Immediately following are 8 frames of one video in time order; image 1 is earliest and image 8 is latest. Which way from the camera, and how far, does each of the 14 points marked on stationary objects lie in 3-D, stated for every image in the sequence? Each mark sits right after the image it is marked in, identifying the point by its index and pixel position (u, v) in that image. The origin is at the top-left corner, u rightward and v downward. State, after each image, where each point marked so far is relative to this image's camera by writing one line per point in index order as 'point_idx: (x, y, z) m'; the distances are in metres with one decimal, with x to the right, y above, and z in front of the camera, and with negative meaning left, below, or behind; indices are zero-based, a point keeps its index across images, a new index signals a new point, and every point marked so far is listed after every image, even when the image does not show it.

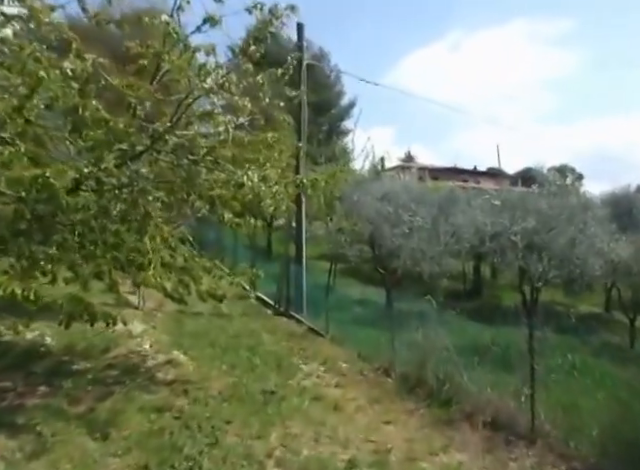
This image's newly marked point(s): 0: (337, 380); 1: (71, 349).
0: (+0.2, -1.9, +8.5) m
1: (-3.7, -1.7, +9.4) m
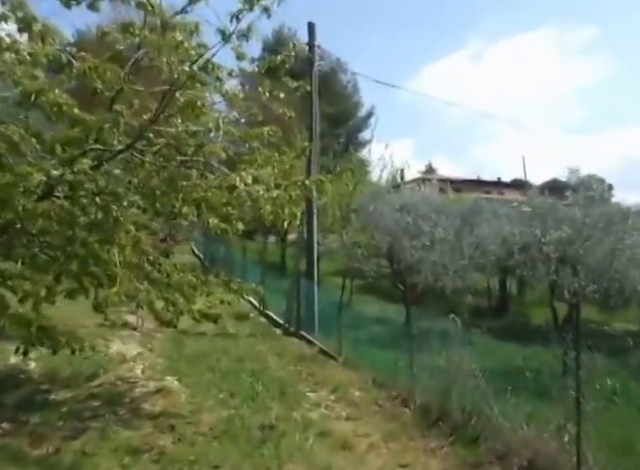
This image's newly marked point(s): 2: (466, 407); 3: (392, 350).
0: (+0.3, -2.1, +7.5) m
1: (-3.5, -1.9, +8.5) m
2: (+1.5, -1.8, +6.5) m
3: (+1.0, -1.5, +8.5) m
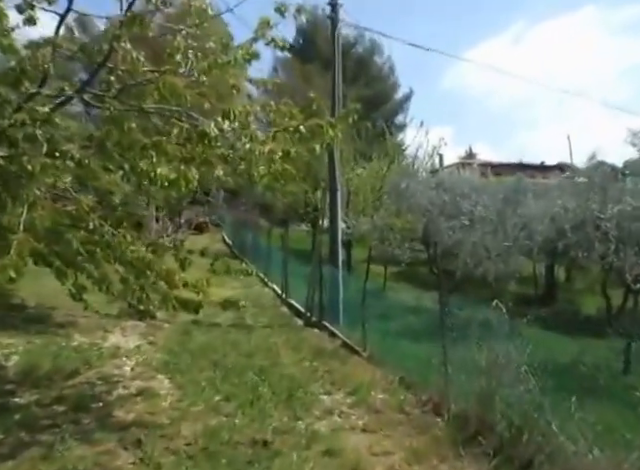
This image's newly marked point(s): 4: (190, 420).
0: (+0.4, -1.8, +6.1) m
1: (-3.4, -1.6, +7.4) m
2: (+1.5, -1.5, +5.1) m
3: (+1.1, -1.1, +7.1) m
4: (-1.2, -1.7, +5.8) m
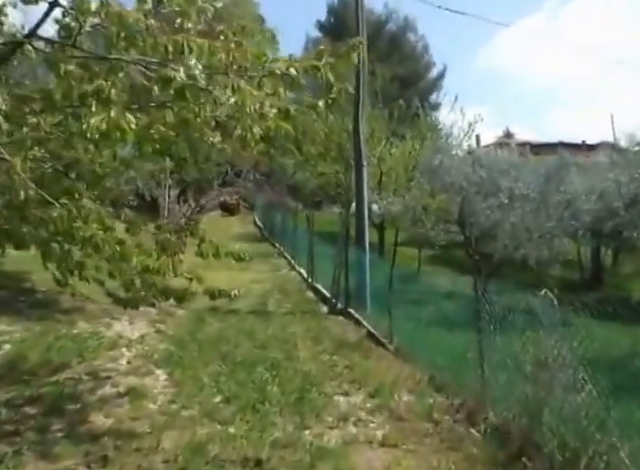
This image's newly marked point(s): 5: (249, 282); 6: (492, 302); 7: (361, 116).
0: (+0.5, -1.6, +5.2) m
1: (-3.2, -1.4, +6.6) m
2: (+1.6, -1.3, +4.0) m
3: (+1.3, -0.9, +6.0) m
4: (-1.1, -1.5, +4.9) m
5: (-1.7, -1.1, +15.0) m
6: (+1.4, -0.5, +5.0) m
7: (+0.8, +2.2, +11.7) m
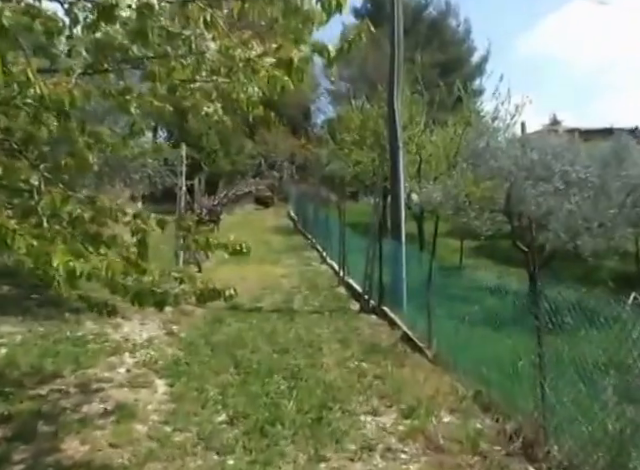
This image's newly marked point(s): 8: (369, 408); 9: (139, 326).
0: (+0.7, -1.5, +4.2) m
1: (-3.0, -1.3, +5.8) m
2: (+1.6, -1.2, +3.0) m
3: (+1.5, -0.8, +5.0) m
4: (-1.0, -1.4, +4.0) m
5: (-0.9, -0.9, +14.1) m
6: (+1.5, -0.4, +4.0) m
7: (+1.3, +2.3, +10.6) m
8: (+0.4, -1.4, +5.3) m
9: (-2.4, -1.2, +8.4) m
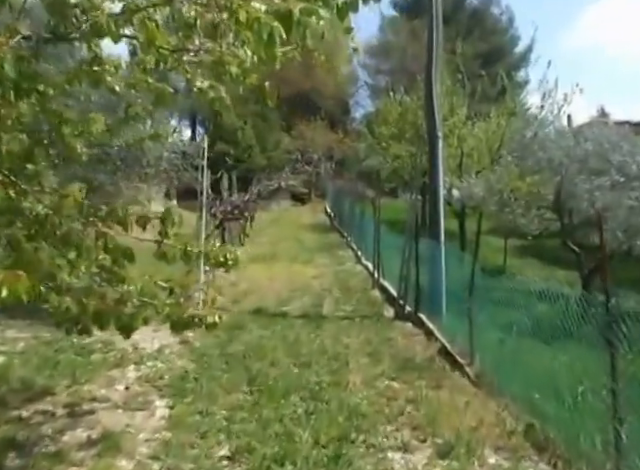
0: (+0.7, -1.5, +3.3) m
1: (-2.8, -1.3, +5.2) m
2: (+1.6, -1.3, +2.1) m
3: (+1.6, -0.8, +4.1) m
4: (-0.9, -1.4, +3.3) m
5: (-0.2, -0.9, +13.3) m
6: (+1.5, -0.5, +3.1) m
7: (+1.8, +2.3, +9.7) m
8: (+0.6, -1.4, +4.5) m
9: (-2.0, -1.2, +7.7) m
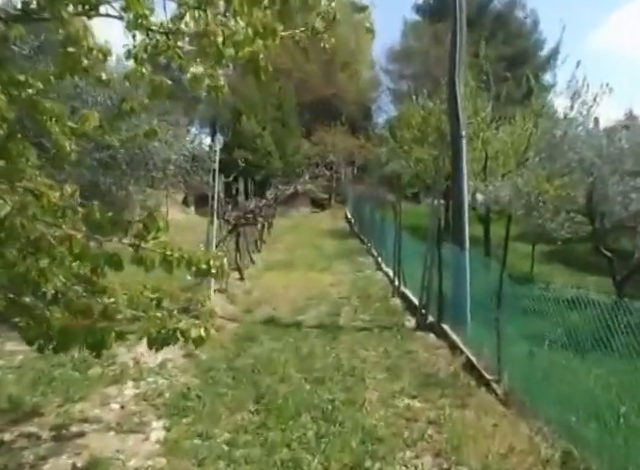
0: (+0.8, -1.5, +2.8) m
1: (-2.7, -1.3, +4.8) m
2: (+1.6, -1.2, +1.6) m
3: (+1.6, -0.8, +3.6) m
4: (-0.9, -1.4, +2.8) m
5: (+0.1, -1.0, +12.9) m
6: (+1.6, -0.5, +2.6) m
7: (+2.0, +2.3, +9.2) m
8: (+0.6, -1.5, +4.0) m
9: (-1.9, -1.2, +7.3) m
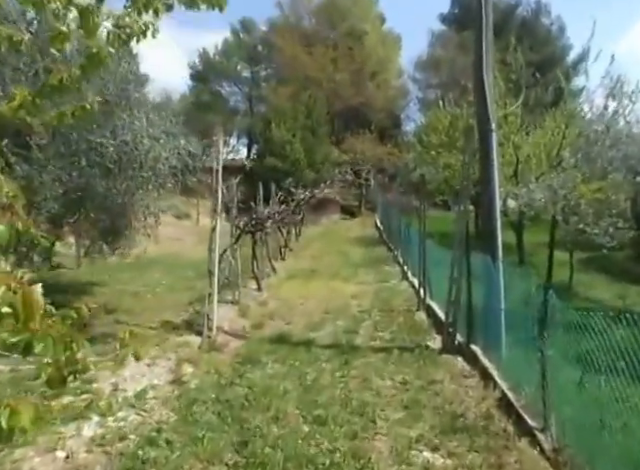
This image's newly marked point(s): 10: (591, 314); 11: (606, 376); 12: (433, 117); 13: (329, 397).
0: (+0.6, -1.6, +1.7) m
1: (-2.7, -1.4, +3.9) m
2: (+1.4, -1.3, +0.4) m
3: (+1.5, -0.9, +2.4) m
4: (-1.0, -1.5, +1.8) m
5: (+0.5, -1.1, +11.8) m
6: (+1.4, -0.5, +1.4) m
7: (+2.2, +2.2, +8.1) m
8: (+0.5, -1.5, +2.9) m
9: (-1.8, -1.3, +6.3) m
10: (+1.6, -0.5, +3.6) m
11: (+1.6, -0.8, +3.5) m
12: (+2.9, +3.2, +16.3) m
13: (+0.1, -1.4, +5.5) m
